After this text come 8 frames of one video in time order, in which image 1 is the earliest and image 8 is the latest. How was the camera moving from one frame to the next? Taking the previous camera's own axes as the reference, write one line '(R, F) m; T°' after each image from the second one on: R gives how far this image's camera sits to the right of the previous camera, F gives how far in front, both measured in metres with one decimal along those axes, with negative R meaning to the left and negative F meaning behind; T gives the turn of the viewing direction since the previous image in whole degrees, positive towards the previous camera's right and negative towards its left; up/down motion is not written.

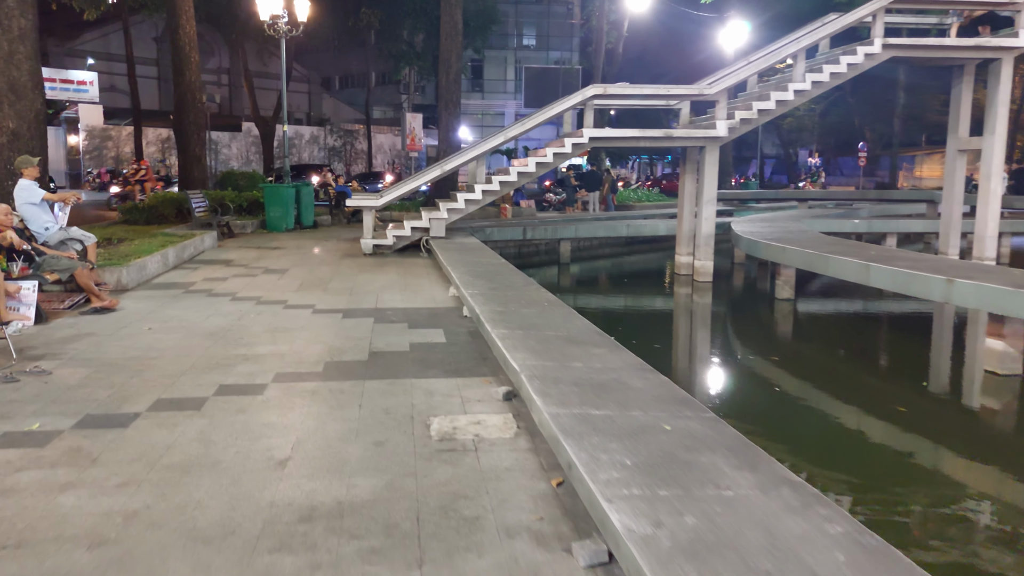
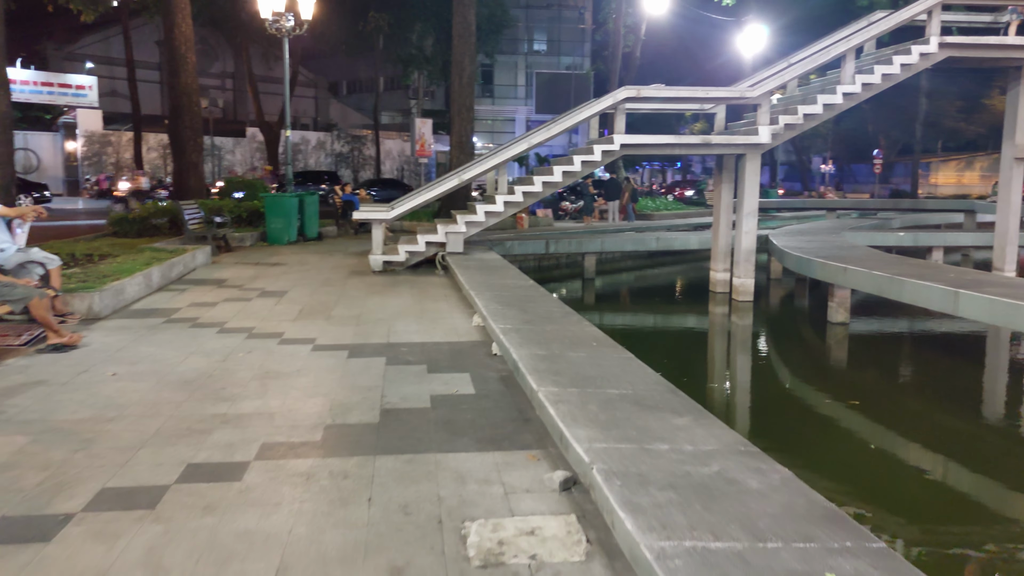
(-0.3, +1.3) m; 0°
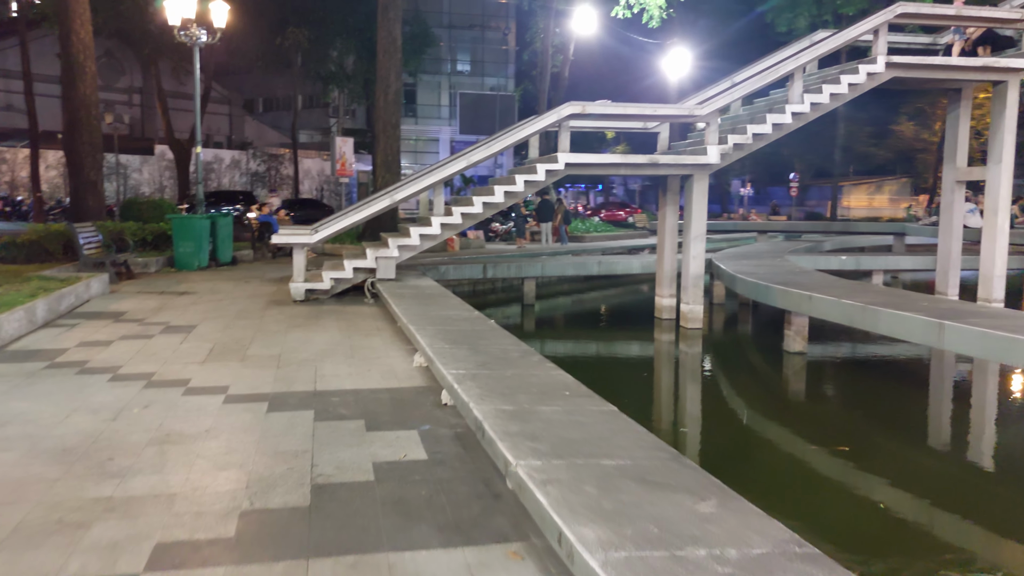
(-0.2, +0.9) m; +5°
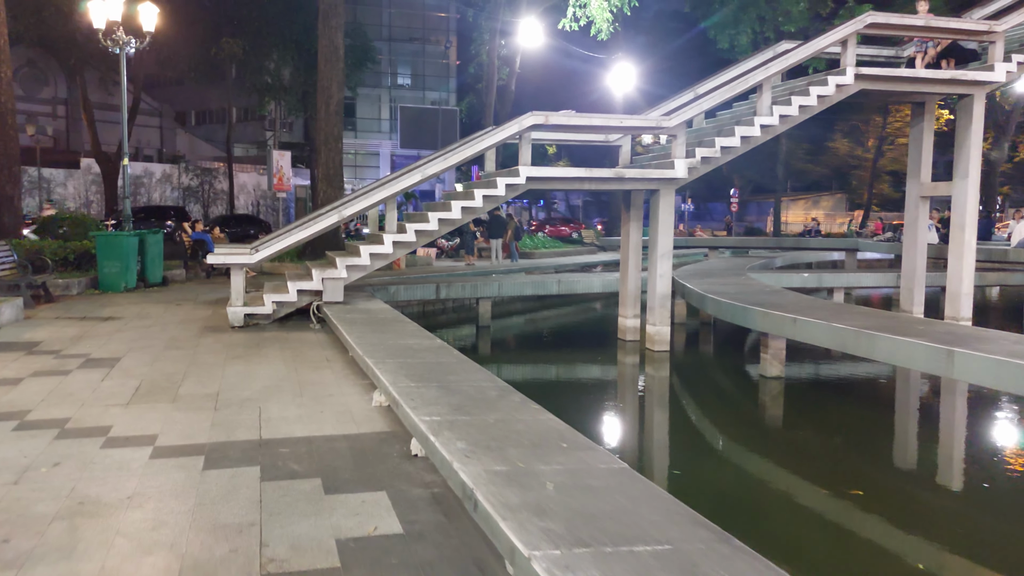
(-0.2, +0.8) m; +4°
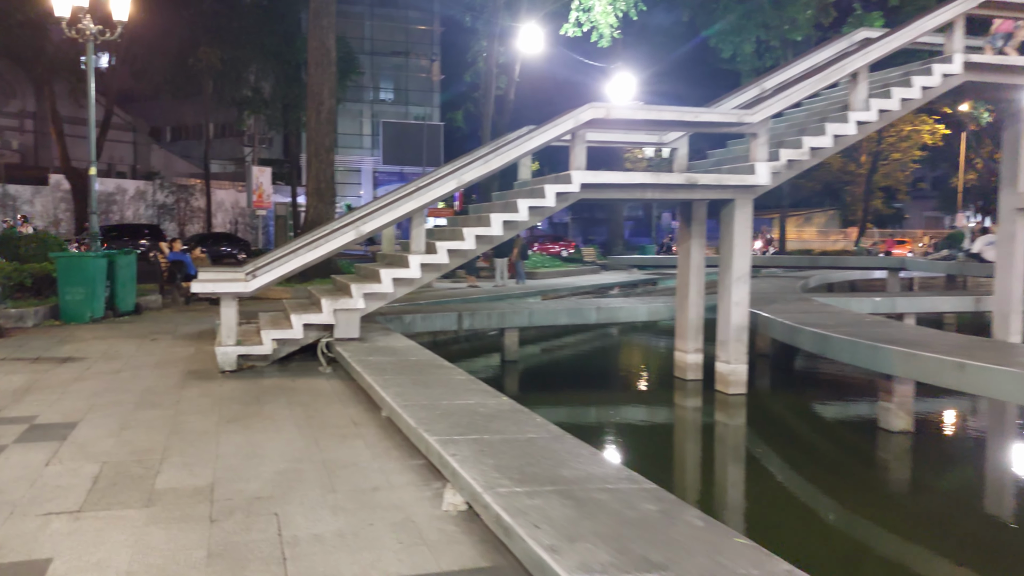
(-0.8, +2.0) m; +2°
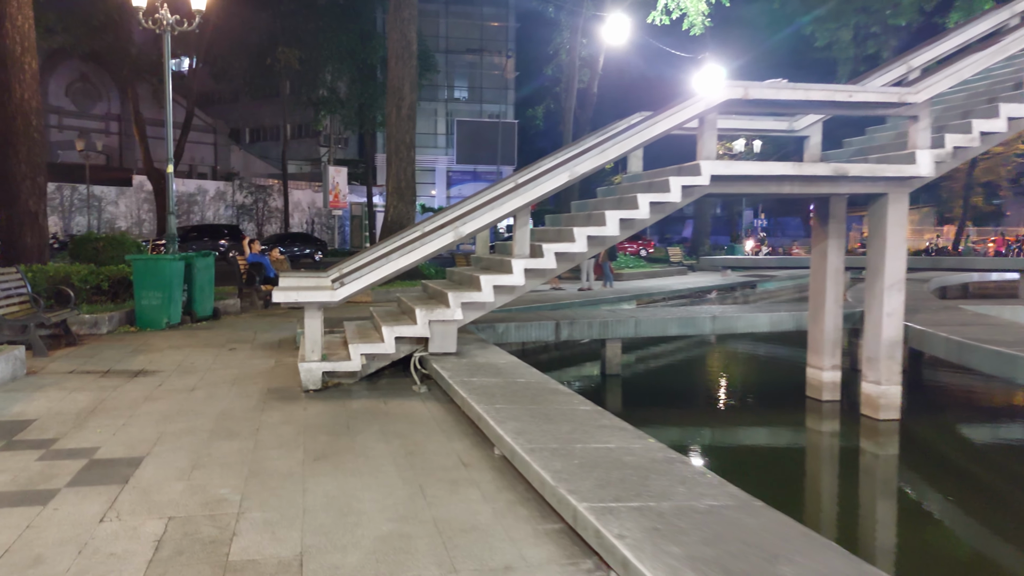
(-0.4, +1.1) m; -5°
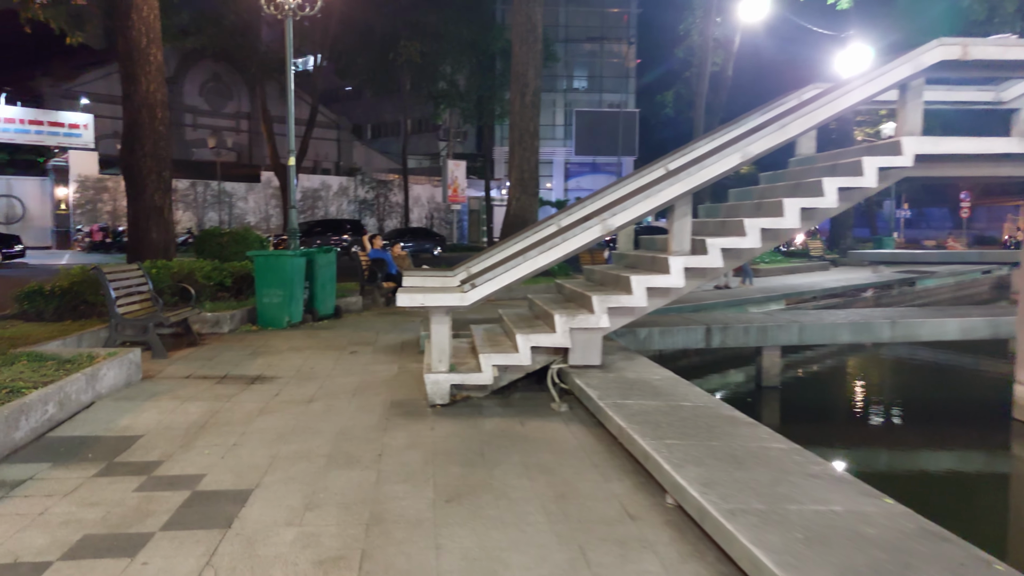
(-0.3, +1.0) m; -8°
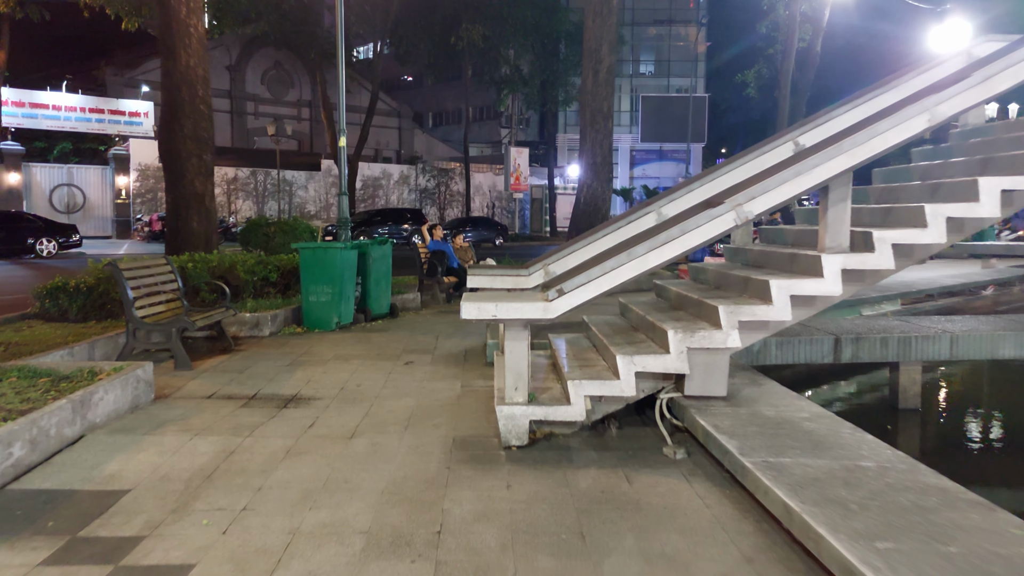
(-0.2, +1.5) m; -4°
